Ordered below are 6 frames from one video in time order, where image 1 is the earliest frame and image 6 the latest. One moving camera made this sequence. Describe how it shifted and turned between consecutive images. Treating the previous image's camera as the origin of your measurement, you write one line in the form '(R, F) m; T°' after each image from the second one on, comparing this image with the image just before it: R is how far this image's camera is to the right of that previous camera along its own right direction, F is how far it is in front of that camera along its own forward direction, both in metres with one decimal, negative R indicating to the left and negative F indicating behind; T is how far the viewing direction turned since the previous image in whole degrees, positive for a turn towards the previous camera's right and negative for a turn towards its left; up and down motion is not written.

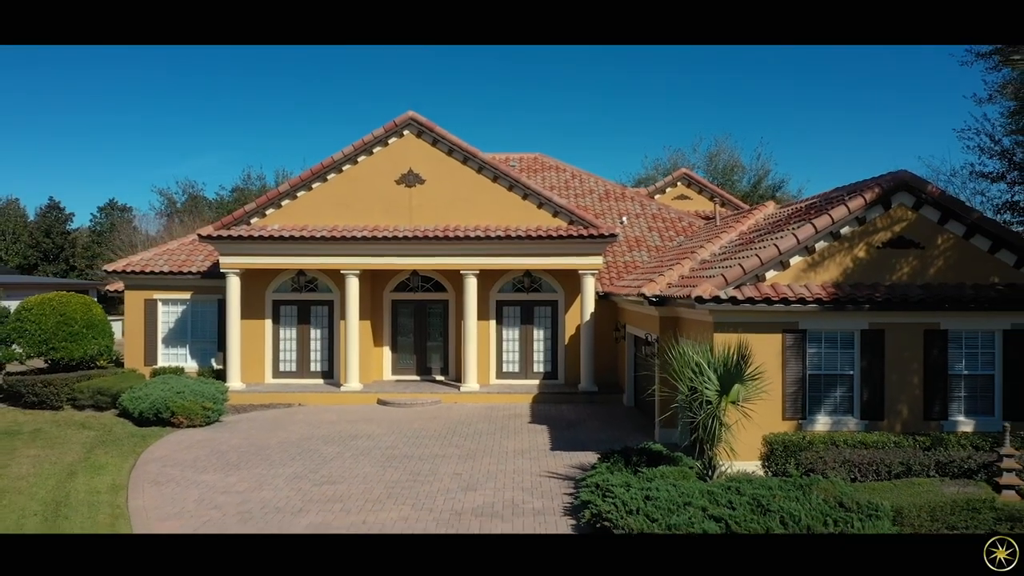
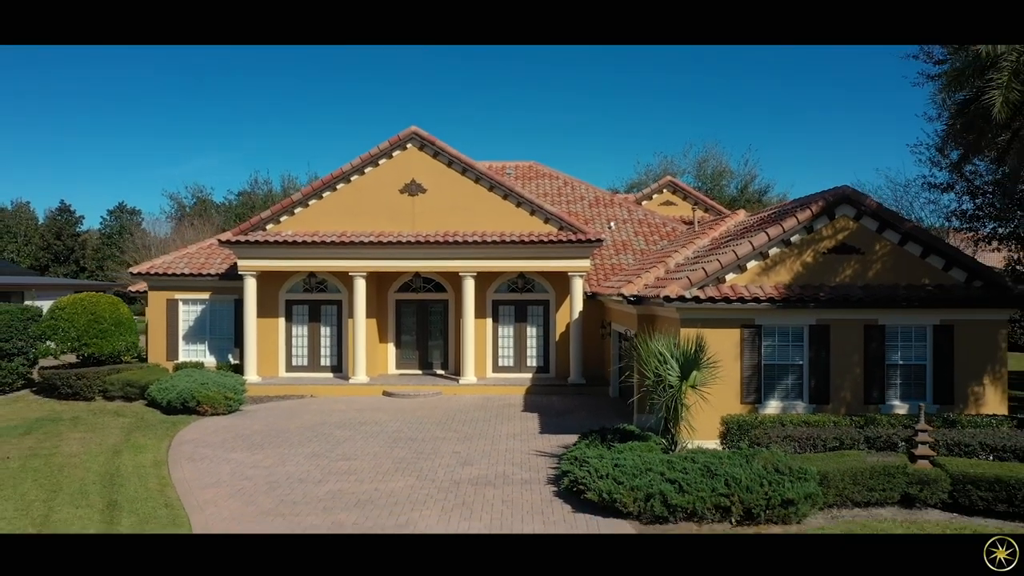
(+0.1, -1.5) m; 0°
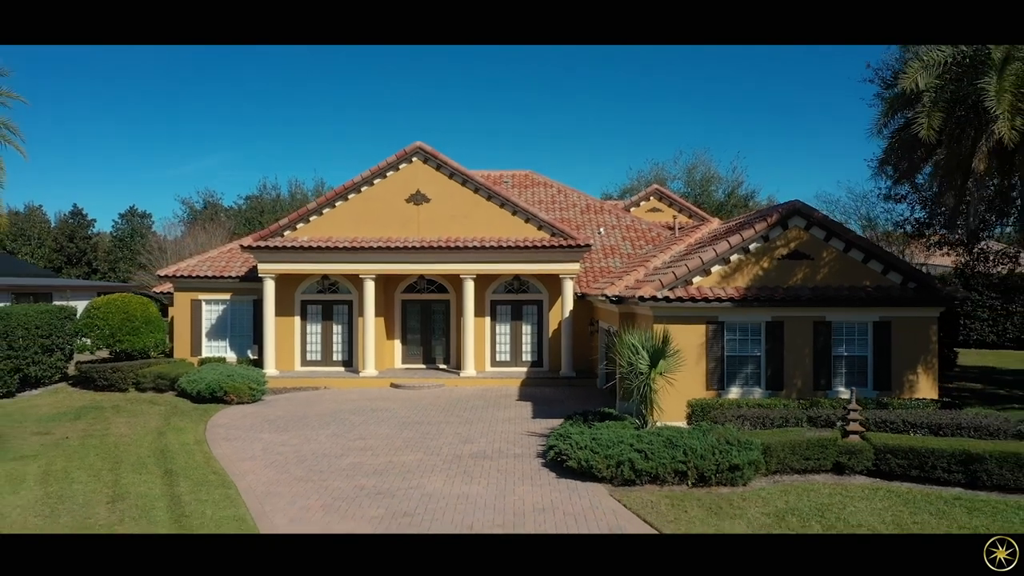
(+0.1, -1.8) m; 0°
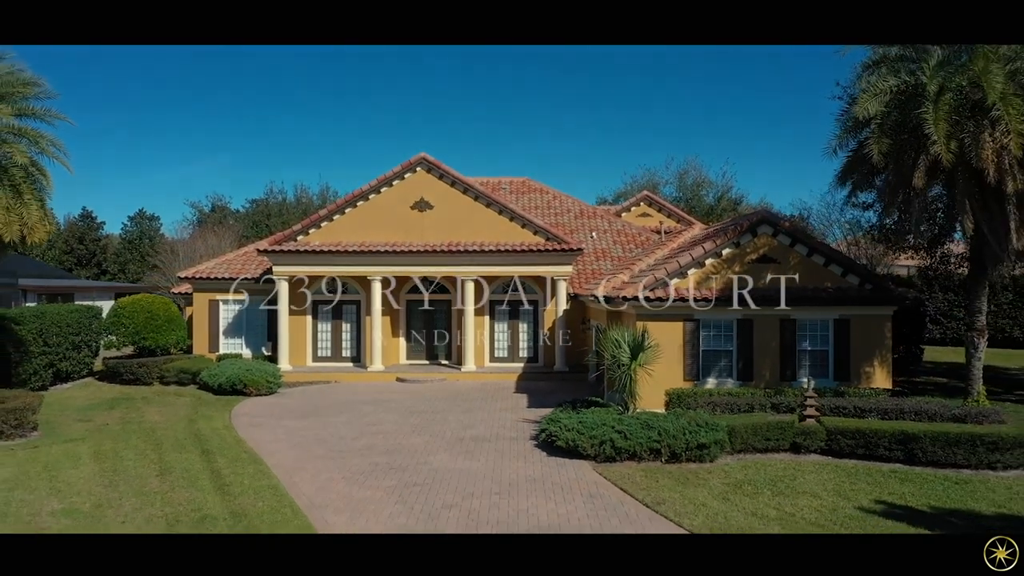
(+0.1, -1.5) m; 0°
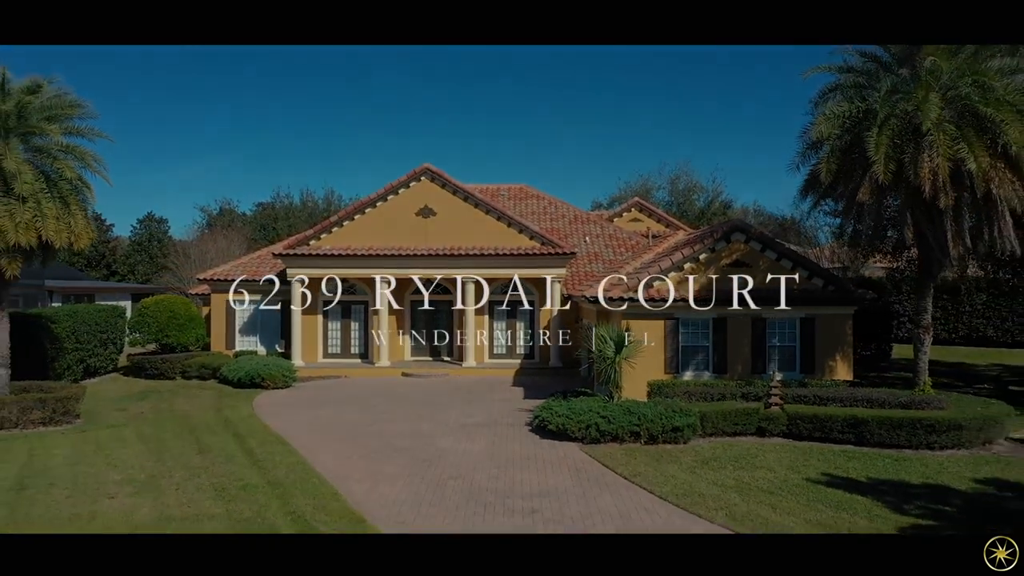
(0.0, -1.6) m; 0°
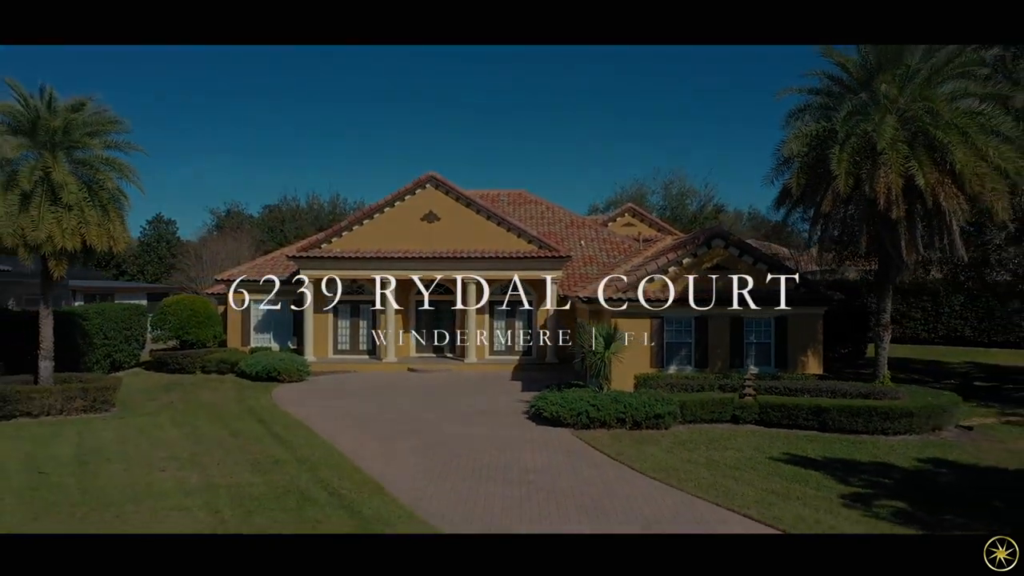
(0.0, -1.6) m; 0°
